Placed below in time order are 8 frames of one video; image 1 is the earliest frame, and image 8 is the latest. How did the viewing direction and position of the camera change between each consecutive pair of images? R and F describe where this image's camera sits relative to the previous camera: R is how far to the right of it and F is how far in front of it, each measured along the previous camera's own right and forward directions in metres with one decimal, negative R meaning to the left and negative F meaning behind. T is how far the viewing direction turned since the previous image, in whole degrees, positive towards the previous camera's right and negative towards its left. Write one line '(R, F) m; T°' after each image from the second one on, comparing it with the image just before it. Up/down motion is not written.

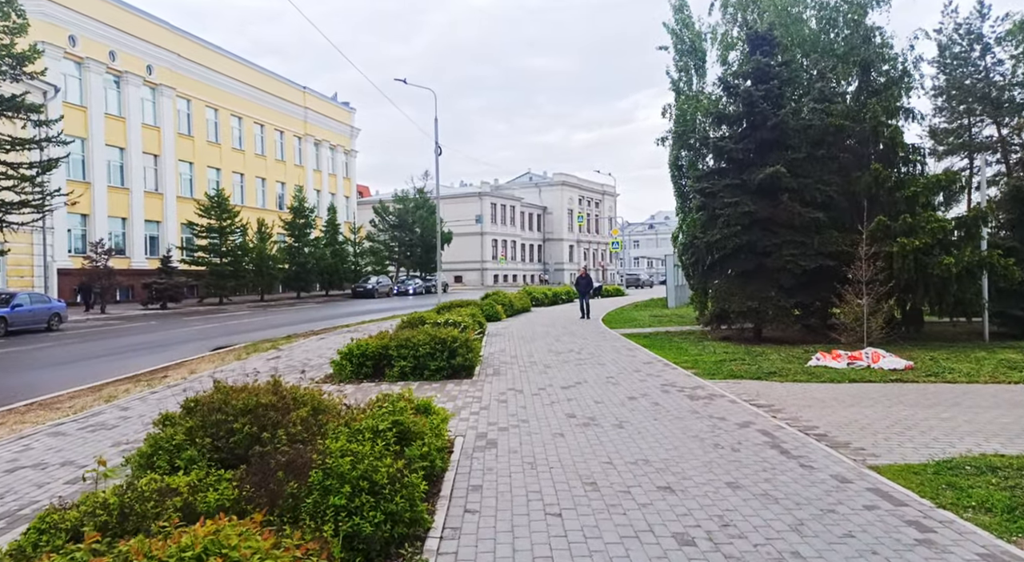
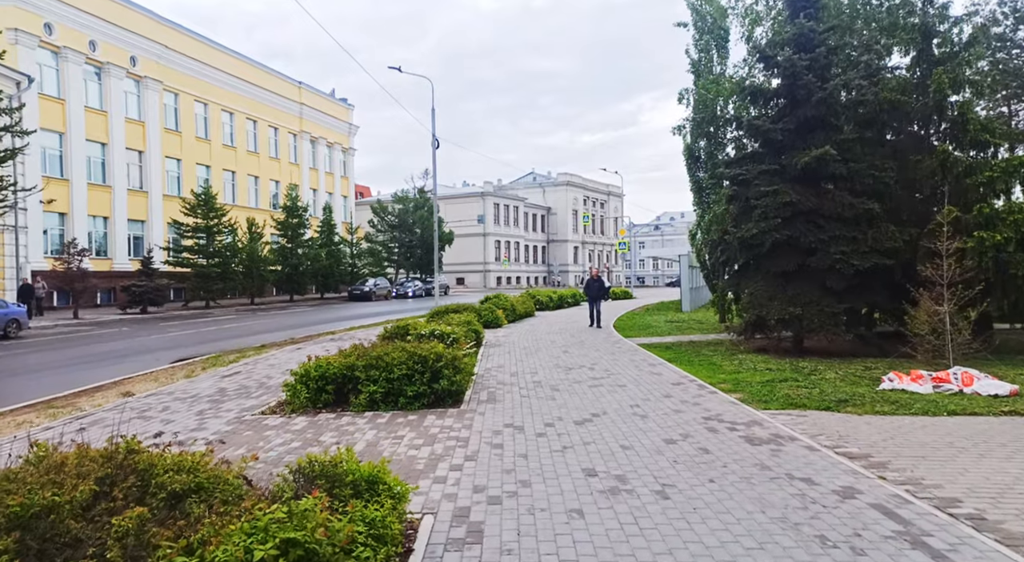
(+0.1, +2.1) m; 0°
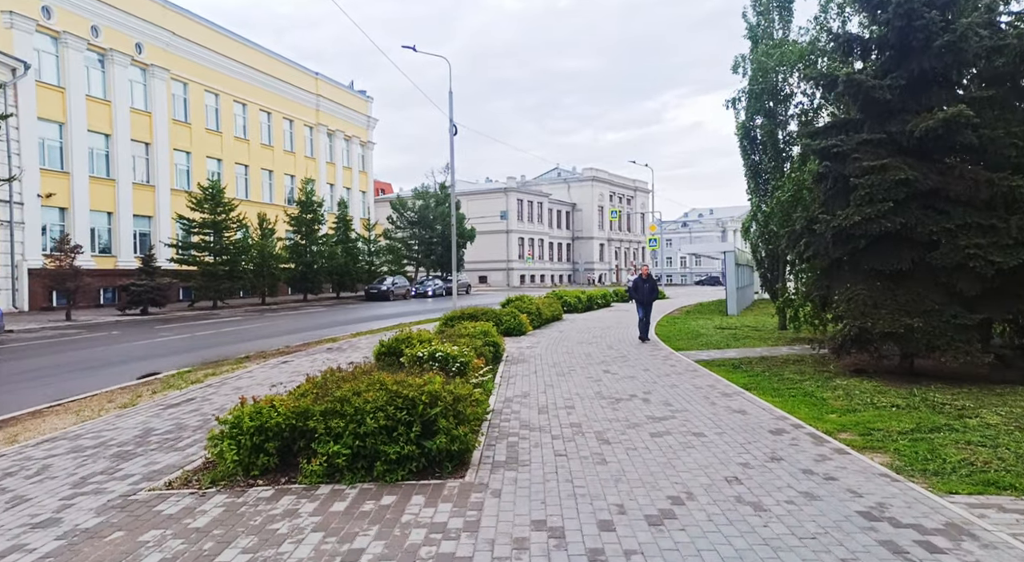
(-0.1, +2.6) m; -2°
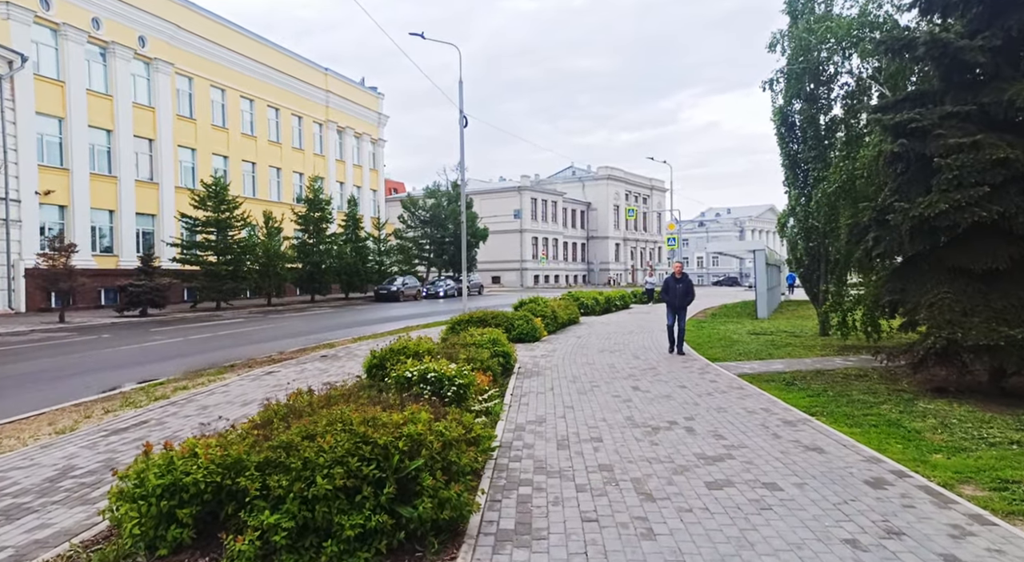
(0.0, +1.5) m; -1°
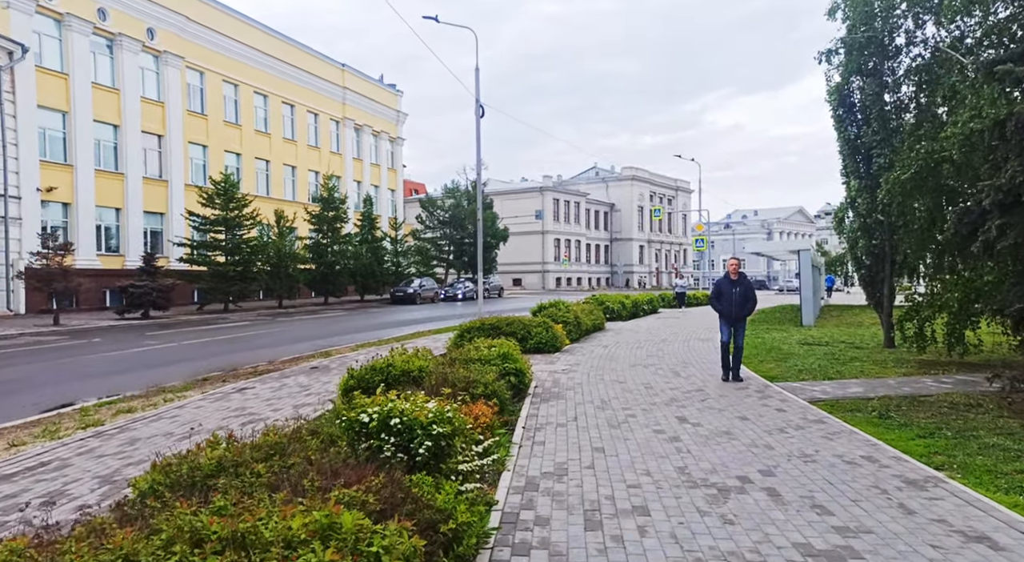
(+0.1, +1.9) m; -2°
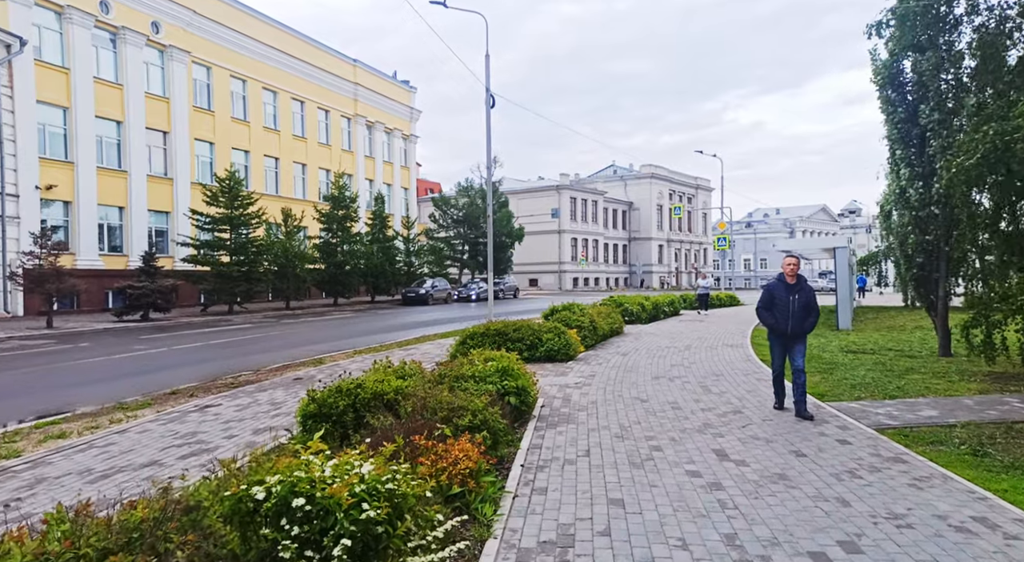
(+0.2, +1.4) m; -2°
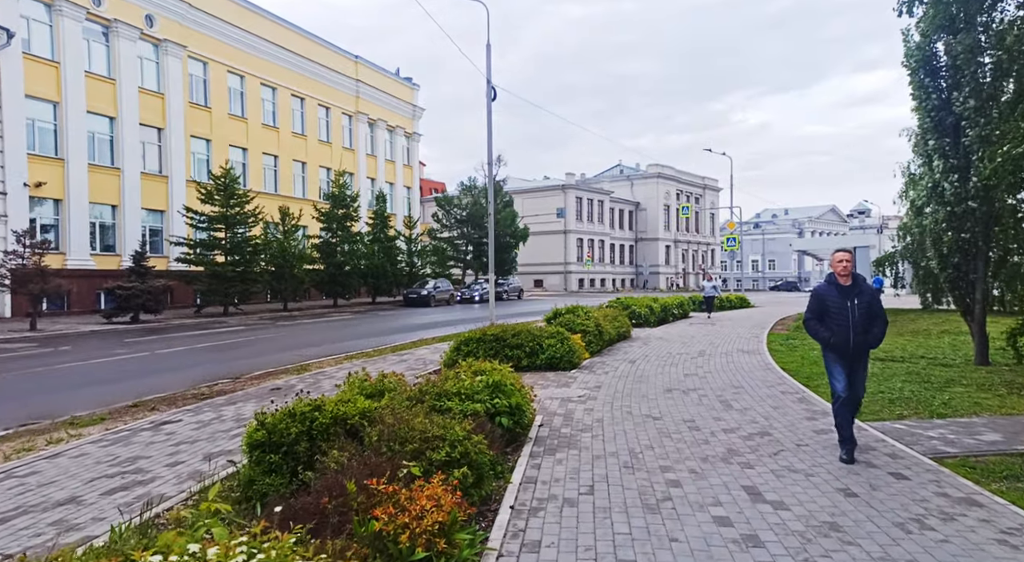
(+0.1, +1.0) m; -1°
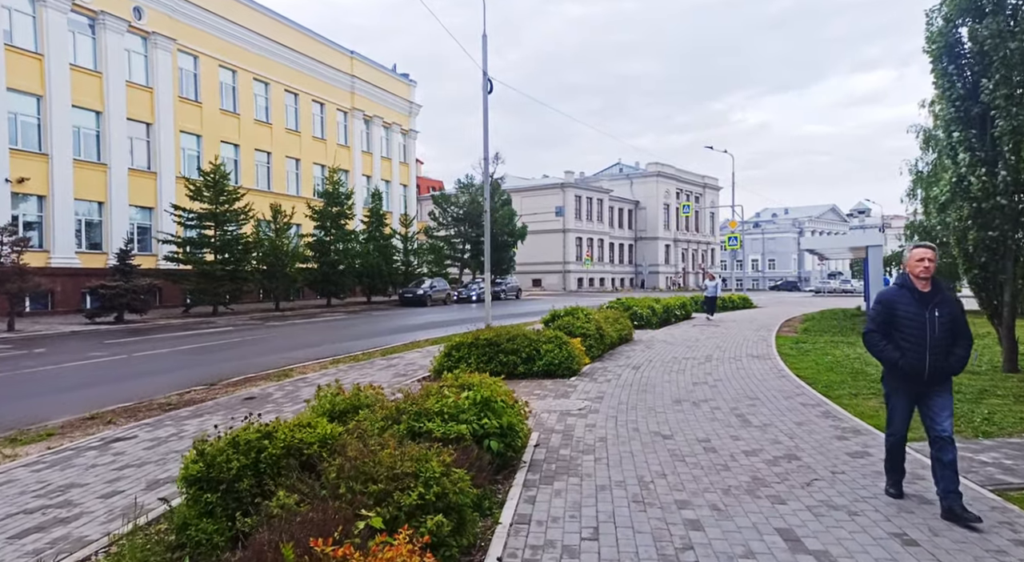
(+0.1, +0.8) m; 0°
